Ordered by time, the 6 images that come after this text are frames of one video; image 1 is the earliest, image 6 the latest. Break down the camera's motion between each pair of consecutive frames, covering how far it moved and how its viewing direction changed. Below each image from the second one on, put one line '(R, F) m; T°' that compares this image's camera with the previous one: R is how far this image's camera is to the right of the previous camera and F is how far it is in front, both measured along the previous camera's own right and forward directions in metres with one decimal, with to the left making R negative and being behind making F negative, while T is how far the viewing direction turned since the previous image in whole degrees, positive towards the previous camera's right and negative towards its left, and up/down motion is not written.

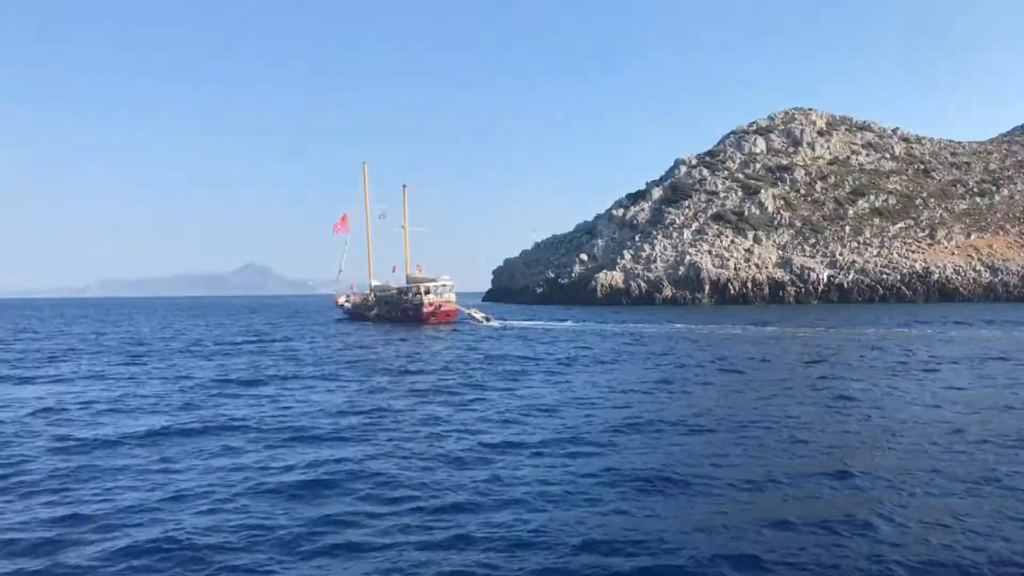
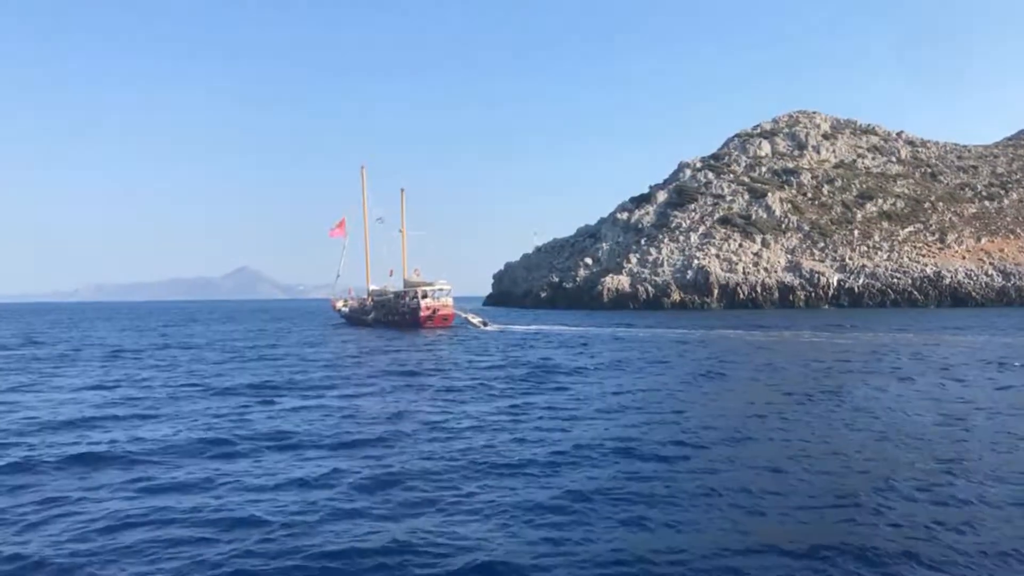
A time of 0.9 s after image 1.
(-0.7, +0.8) m; 0°
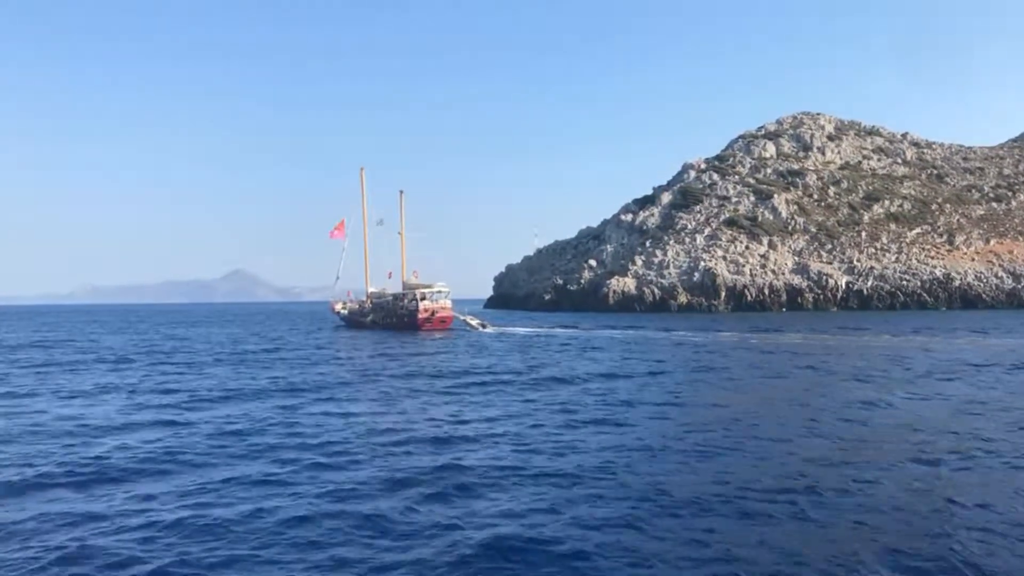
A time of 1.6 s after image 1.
(-0.5, +0.6) m; 0°
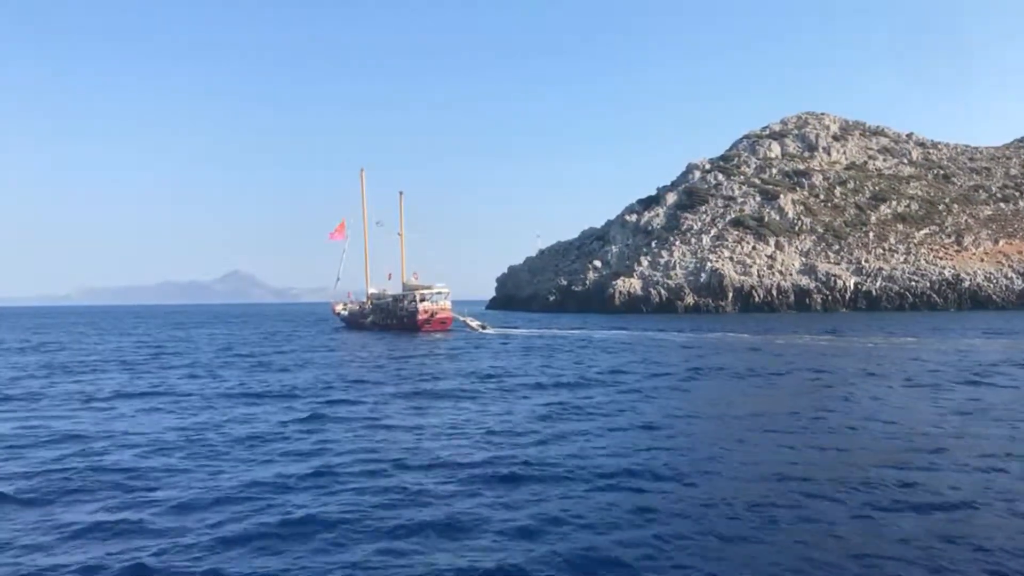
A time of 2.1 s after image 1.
(-0.5, +0.5) m; 0°
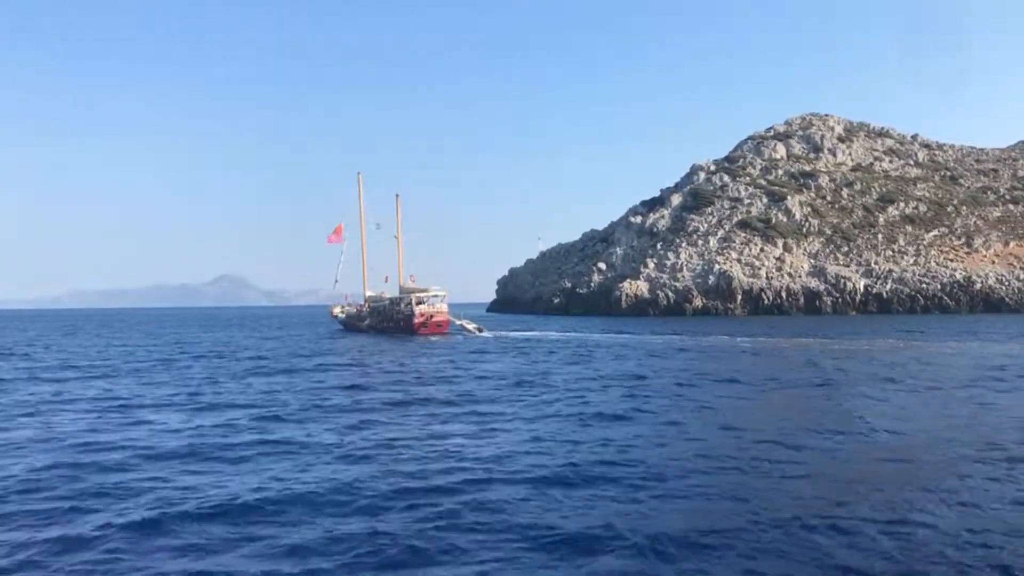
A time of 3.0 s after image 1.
(-0.7, +0.8) m; 0°
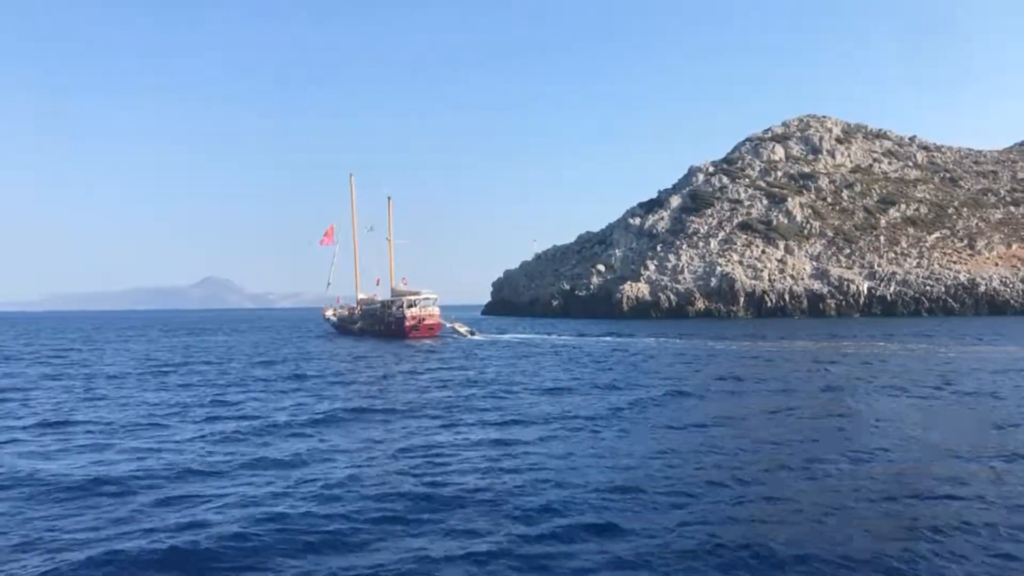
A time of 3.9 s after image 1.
(-0.6, +0.8) m; +1°
